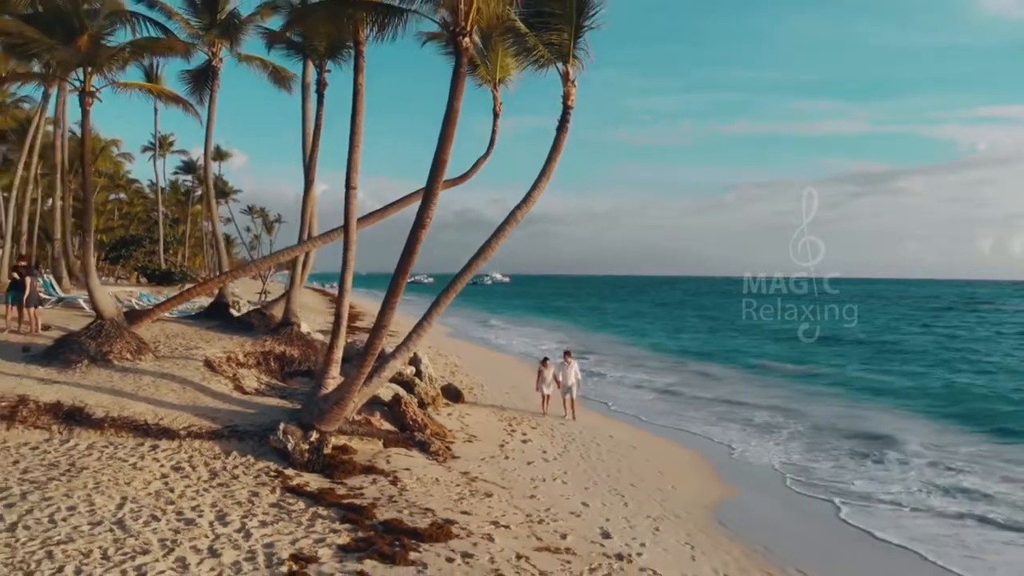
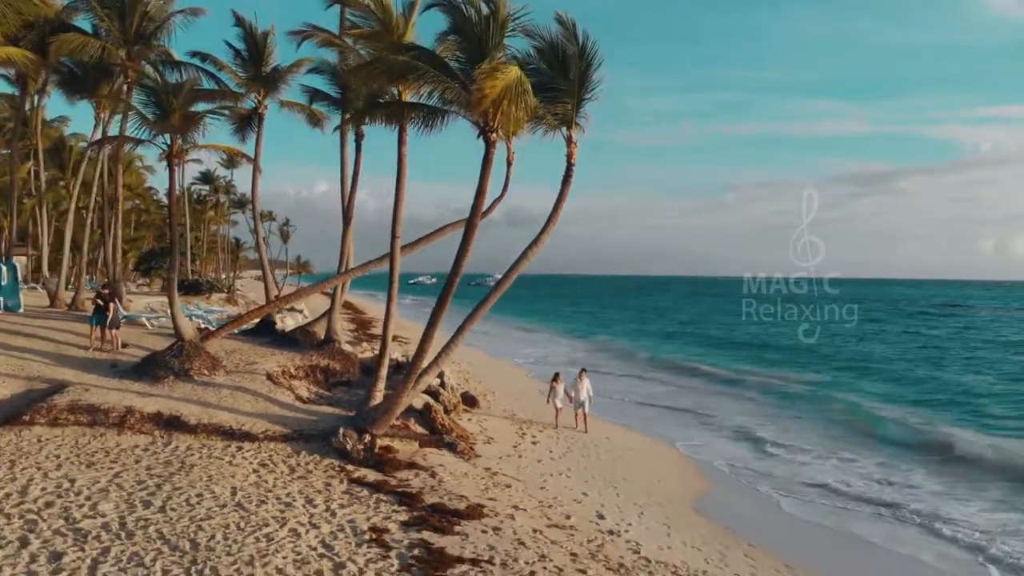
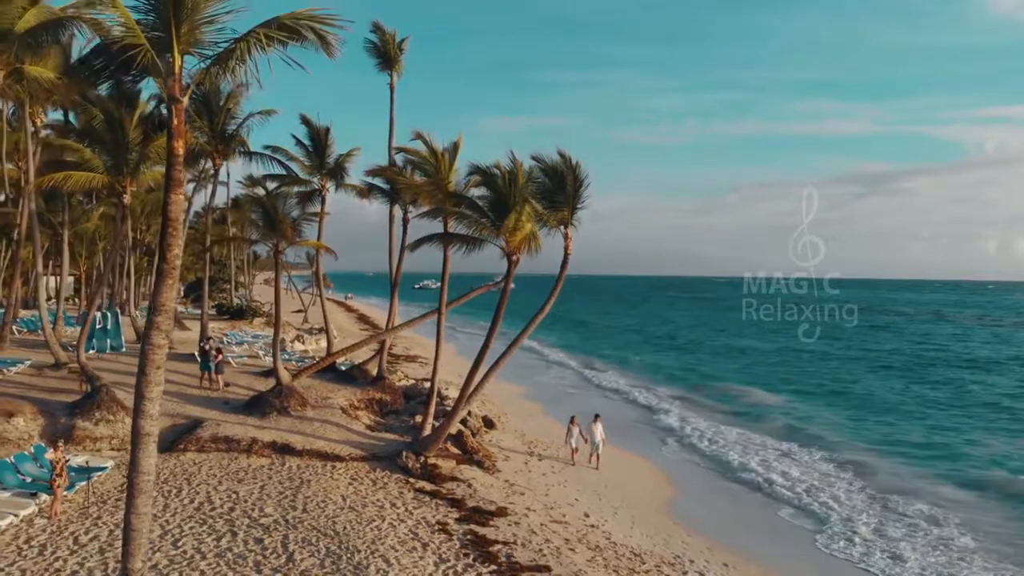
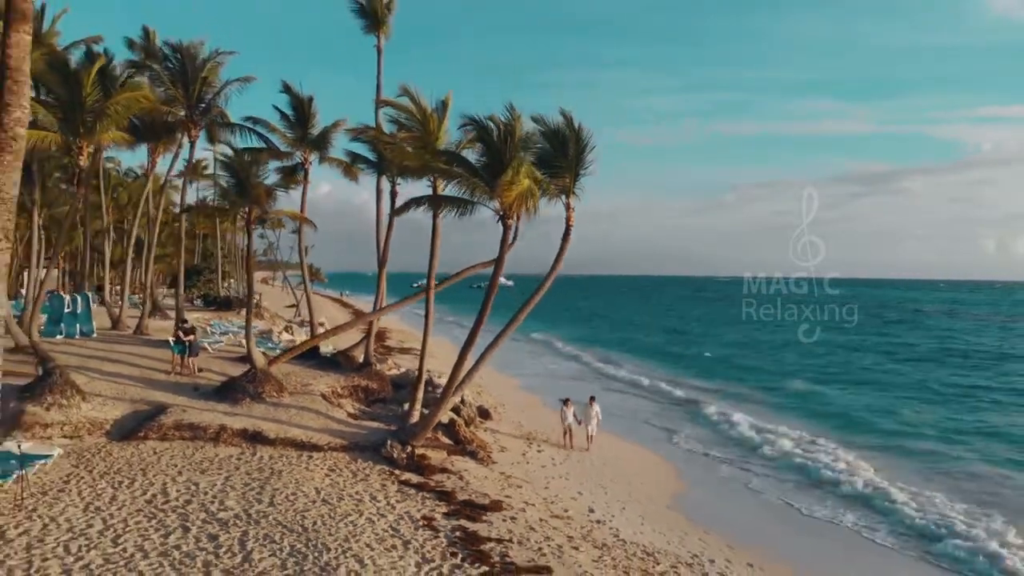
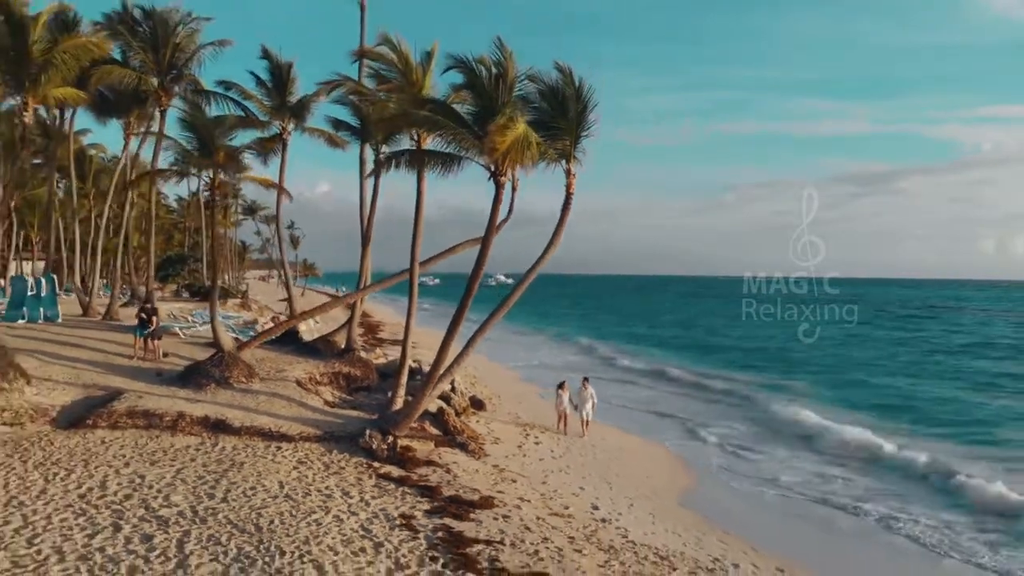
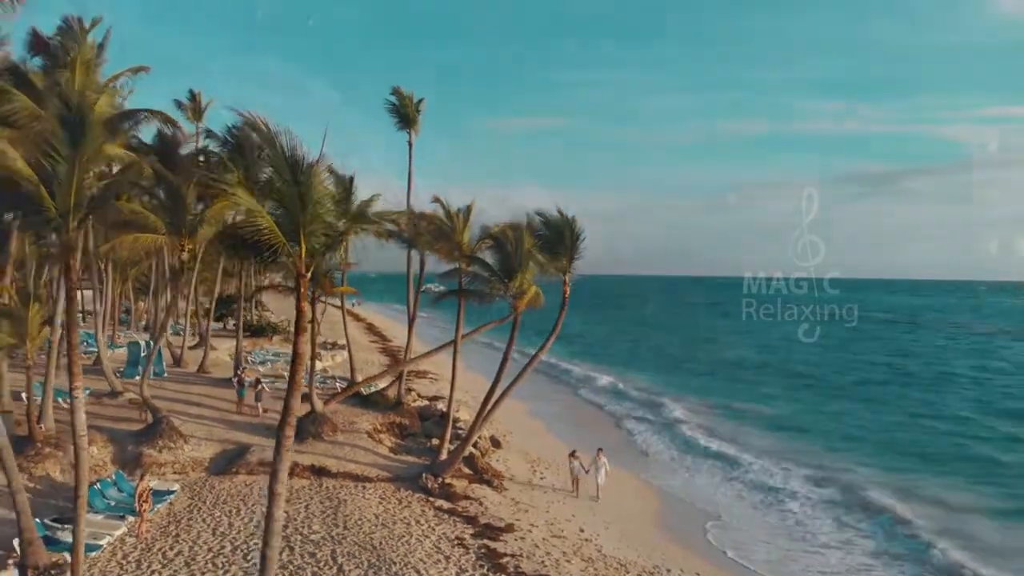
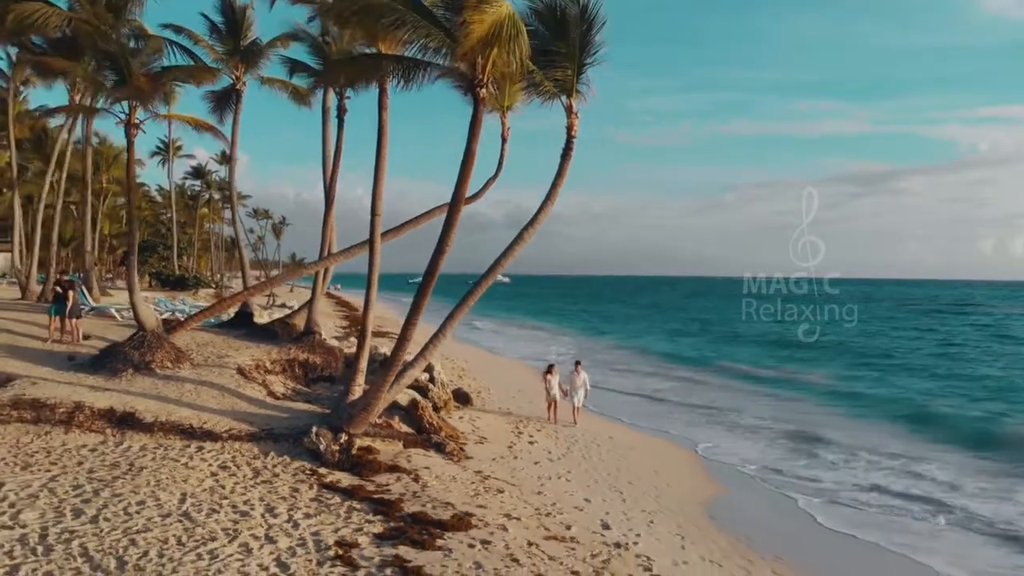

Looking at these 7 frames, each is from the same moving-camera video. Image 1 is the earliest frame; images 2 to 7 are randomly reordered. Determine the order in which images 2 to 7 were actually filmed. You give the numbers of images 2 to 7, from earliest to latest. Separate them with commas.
7, 2, 5, 4, 3, 6
